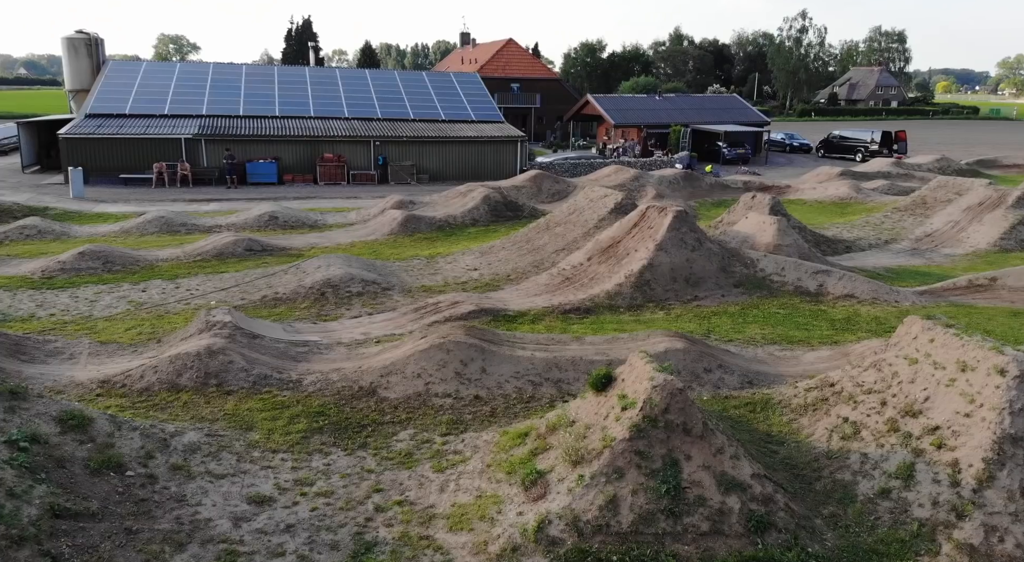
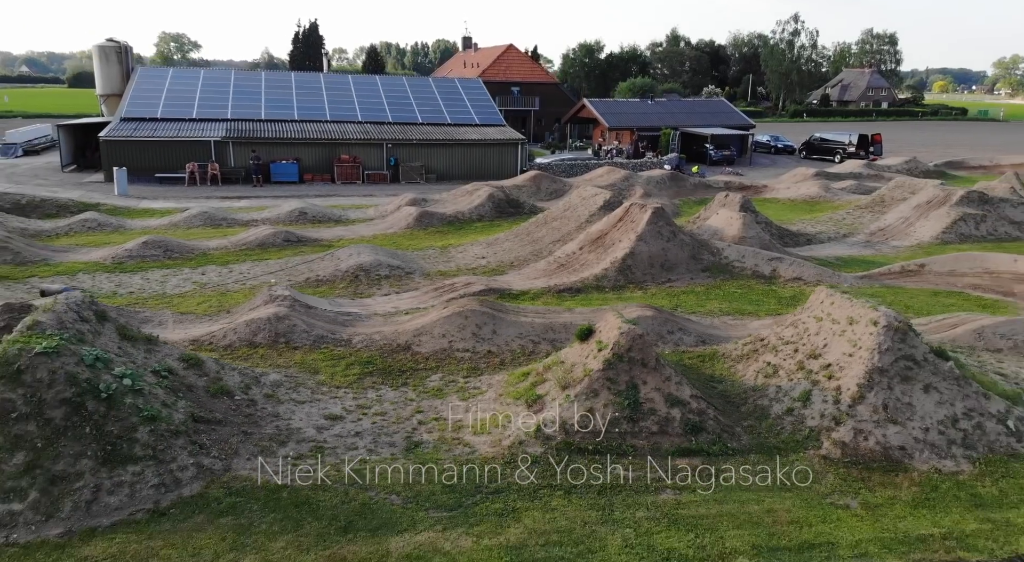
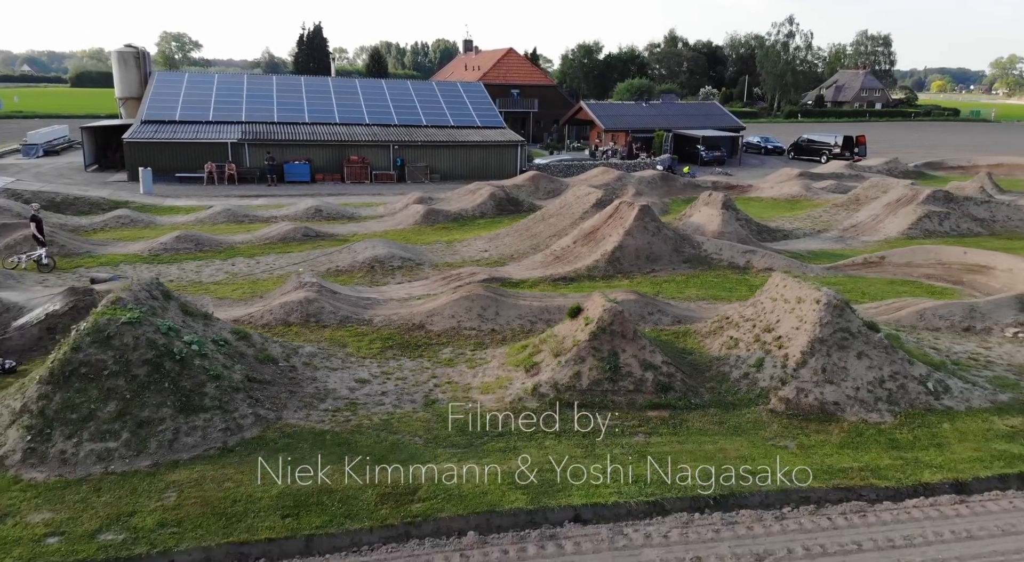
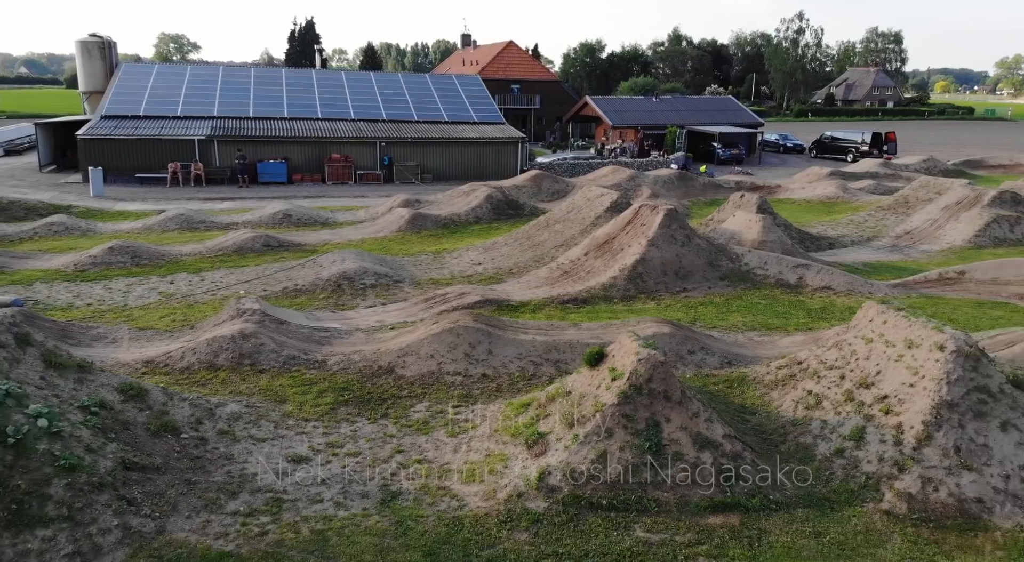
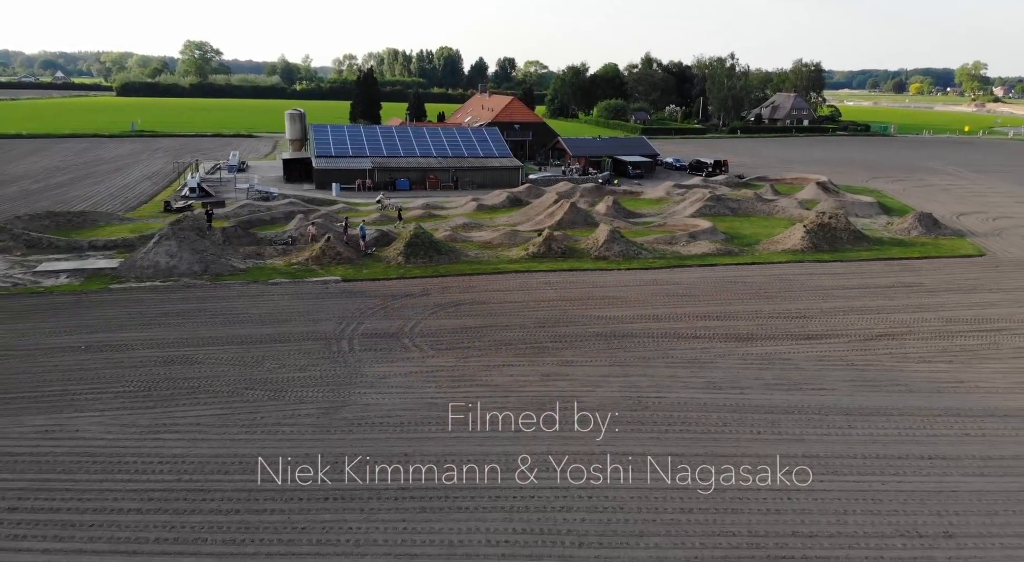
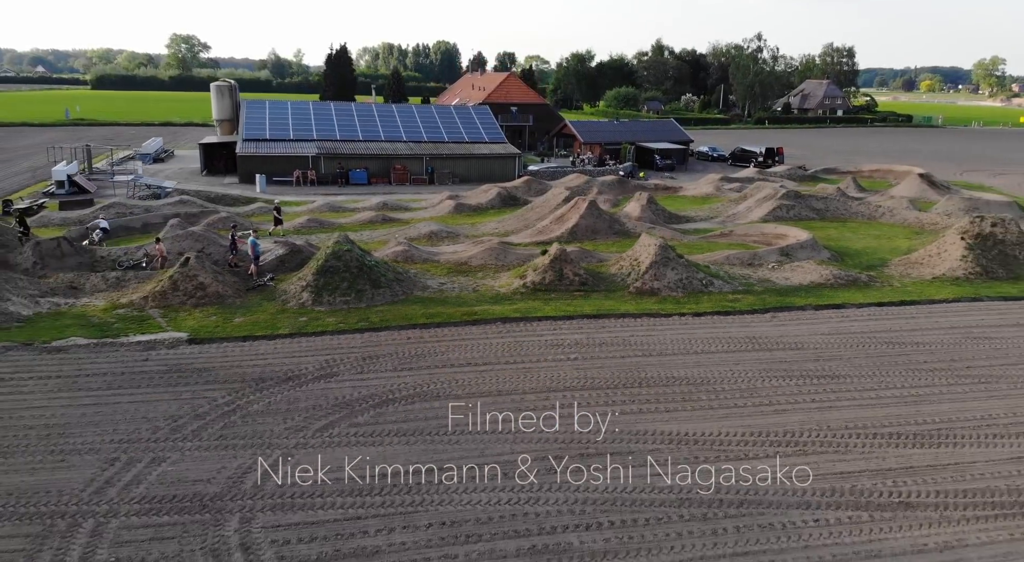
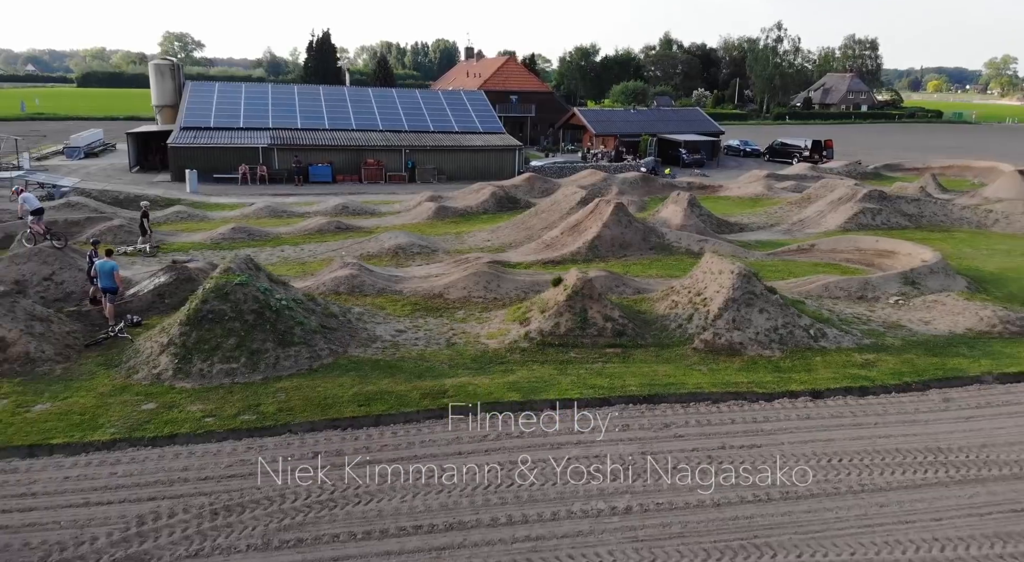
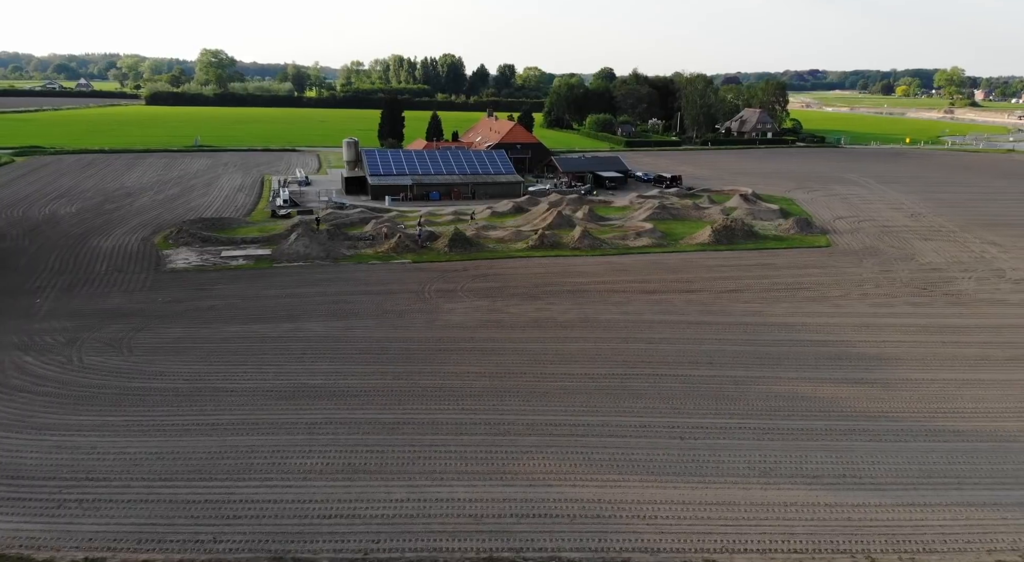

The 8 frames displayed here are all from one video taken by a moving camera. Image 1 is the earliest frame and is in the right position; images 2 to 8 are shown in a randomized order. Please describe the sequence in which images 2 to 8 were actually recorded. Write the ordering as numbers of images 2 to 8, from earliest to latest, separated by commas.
4, 2, 3, 7, 6, 5, 8
